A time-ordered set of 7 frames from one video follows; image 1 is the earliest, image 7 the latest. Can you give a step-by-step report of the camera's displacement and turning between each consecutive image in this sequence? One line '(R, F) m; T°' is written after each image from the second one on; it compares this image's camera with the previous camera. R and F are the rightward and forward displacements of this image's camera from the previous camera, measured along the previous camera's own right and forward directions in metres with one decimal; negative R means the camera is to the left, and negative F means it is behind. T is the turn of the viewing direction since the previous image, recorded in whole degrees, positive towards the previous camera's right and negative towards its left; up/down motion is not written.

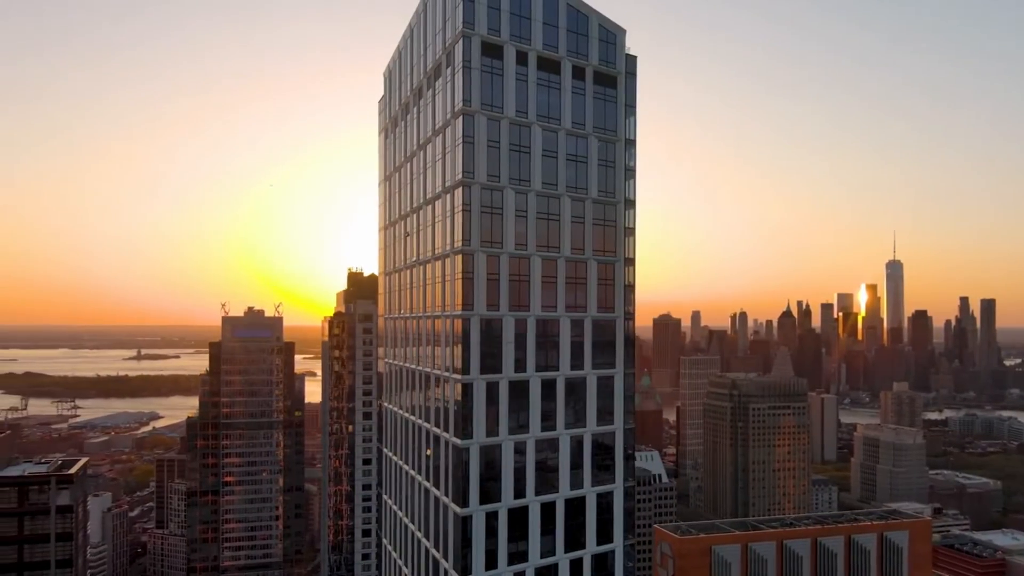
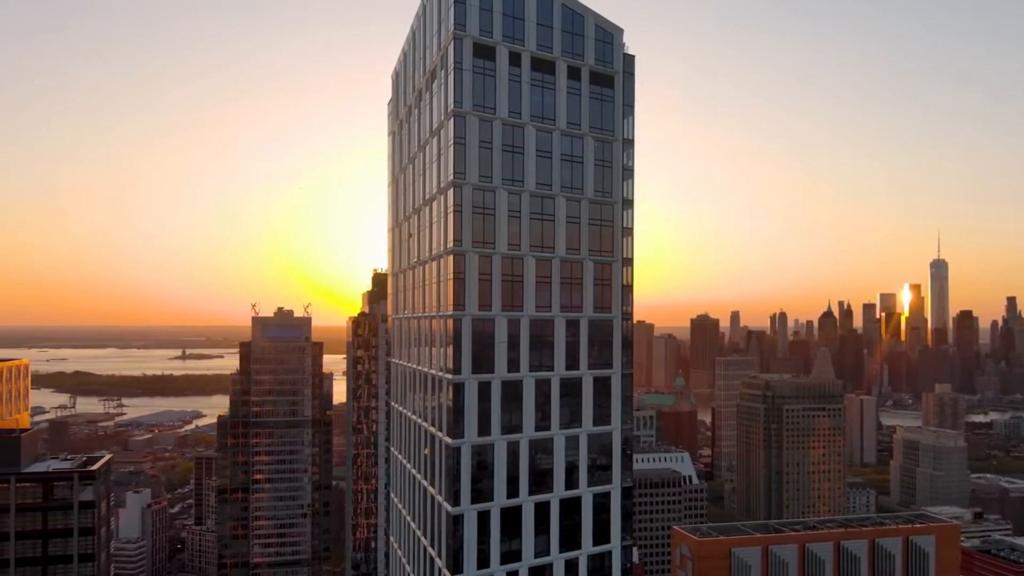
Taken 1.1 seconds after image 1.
(+1.3, -0.1) m; -2°
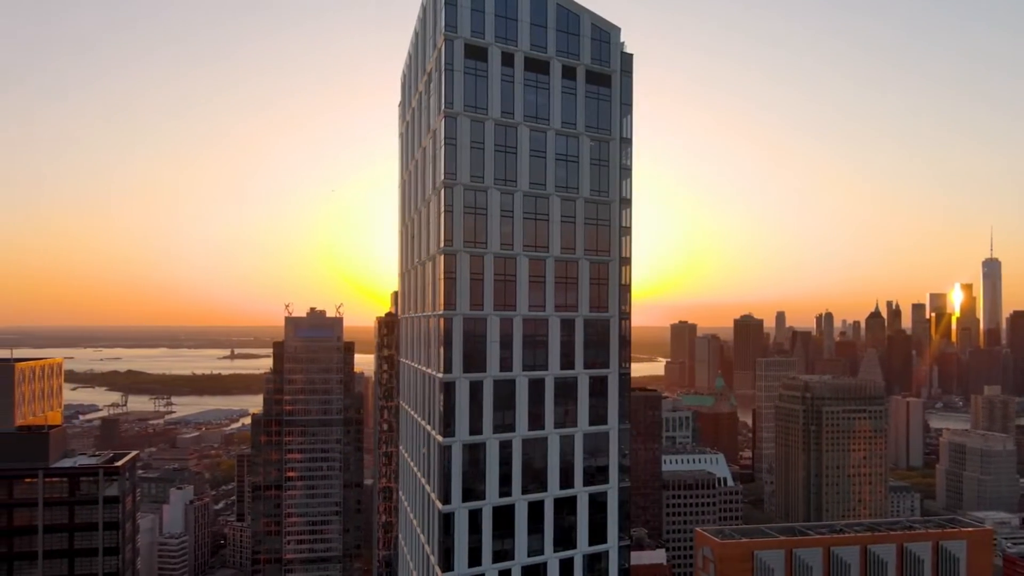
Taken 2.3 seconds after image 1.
(+1.4, -0.1) m; -3°
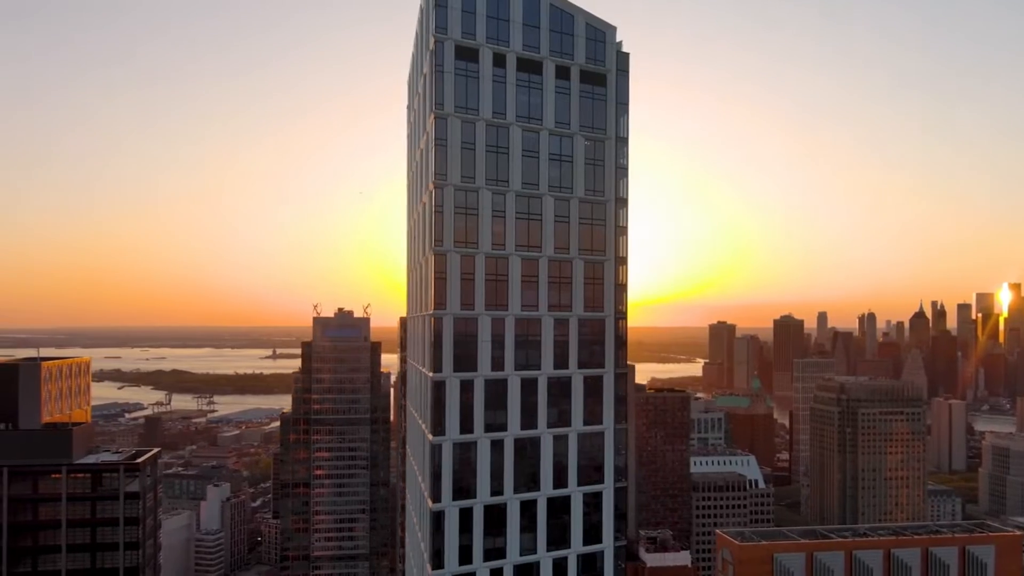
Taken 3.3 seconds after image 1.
(+1.3, -0.1) m; -2°
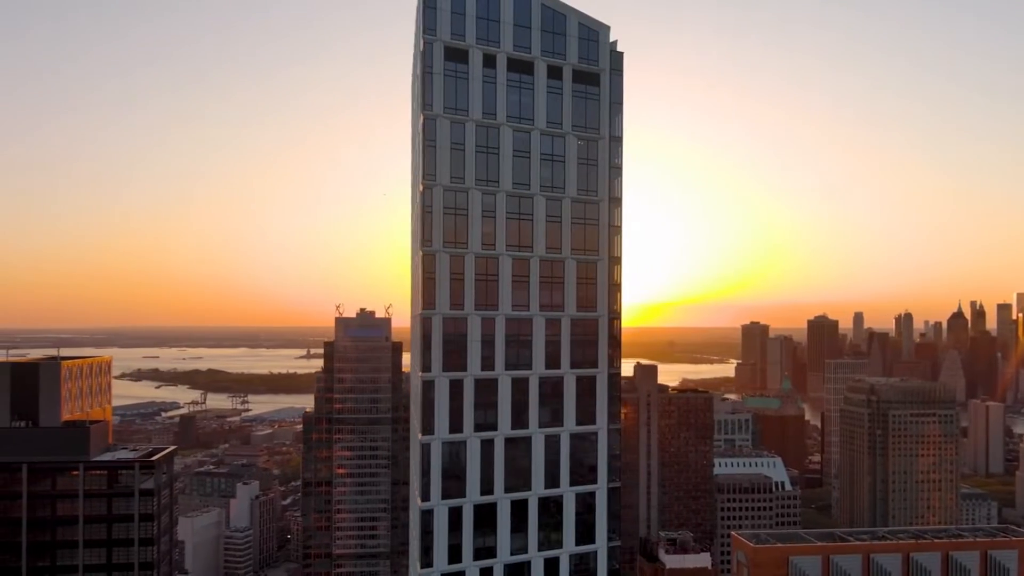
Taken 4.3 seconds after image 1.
(+1.2, 0.0) m; -2°
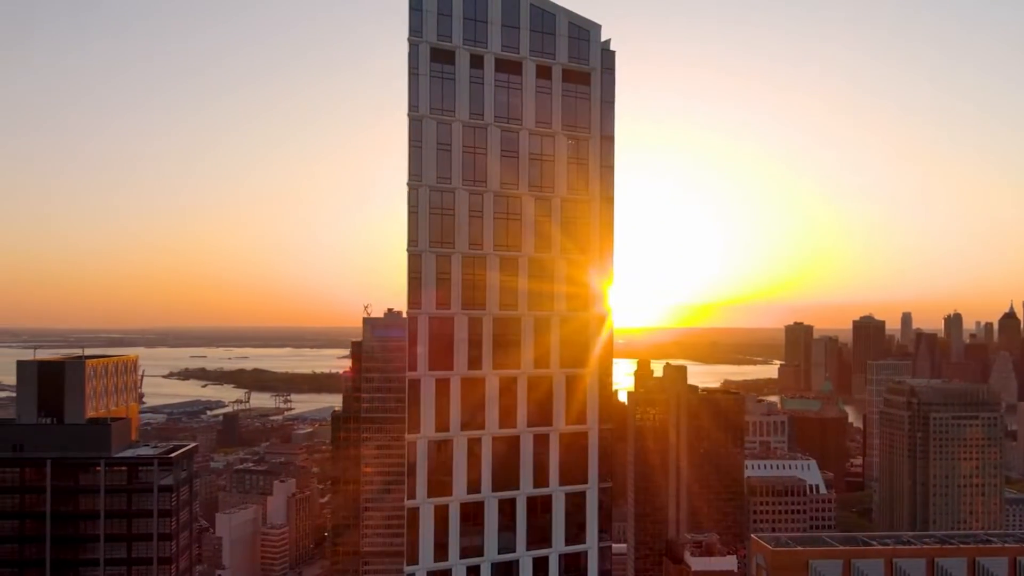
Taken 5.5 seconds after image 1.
(+1.5, 0.0) m; -3°
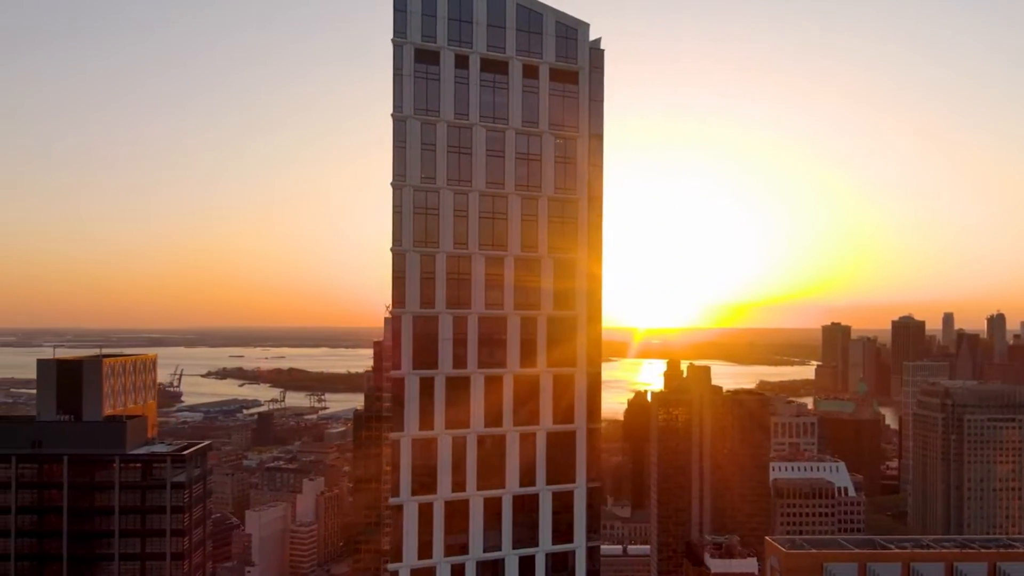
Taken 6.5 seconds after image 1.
(+1.4, 0.0) m; -2°
